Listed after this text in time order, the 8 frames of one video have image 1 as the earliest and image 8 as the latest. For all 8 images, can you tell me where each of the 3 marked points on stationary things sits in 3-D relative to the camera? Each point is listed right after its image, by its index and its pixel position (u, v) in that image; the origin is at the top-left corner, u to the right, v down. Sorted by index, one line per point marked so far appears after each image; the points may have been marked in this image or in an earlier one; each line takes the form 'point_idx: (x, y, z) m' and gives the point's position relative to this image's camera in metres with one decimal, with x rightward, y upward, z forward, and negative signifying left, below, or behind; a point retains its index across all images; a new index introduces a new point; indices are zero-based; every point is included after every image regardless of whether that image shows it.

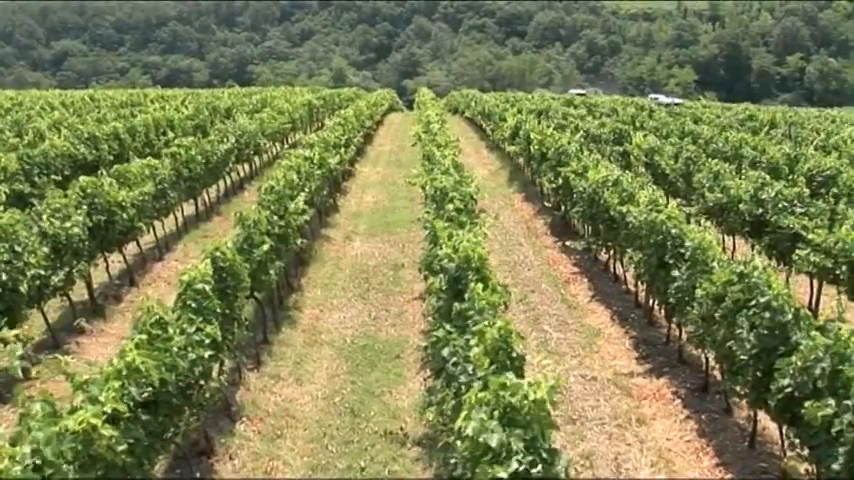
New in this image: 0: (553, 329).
0: (+1.7, -1.2, +13.9) m
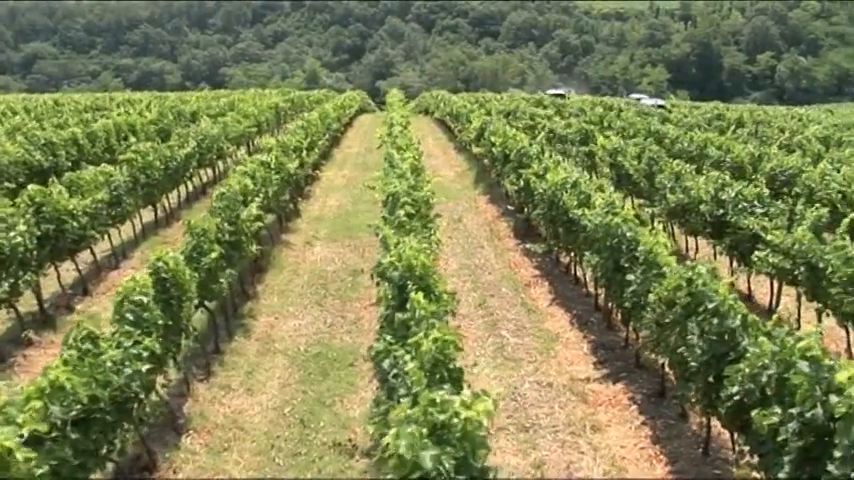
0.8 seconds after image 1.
0: (+1.1, -1.3, +13.7) m
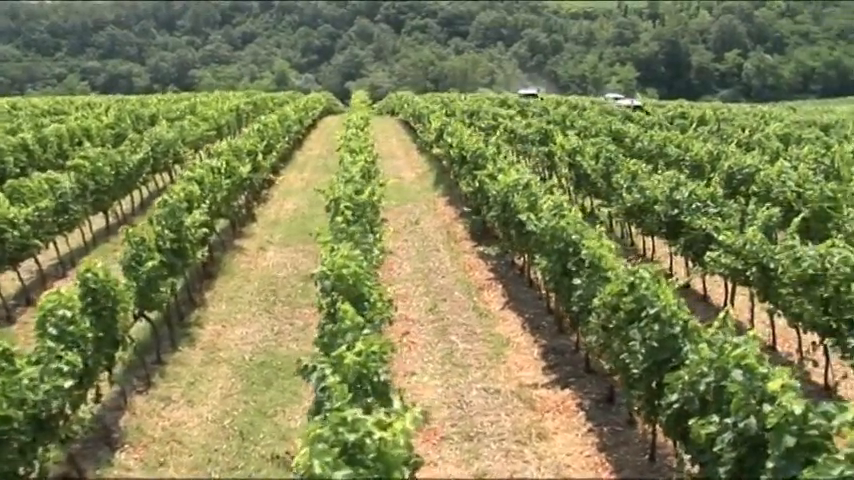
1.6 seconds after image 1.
0: (+0.4, -1.3, +13.5) m
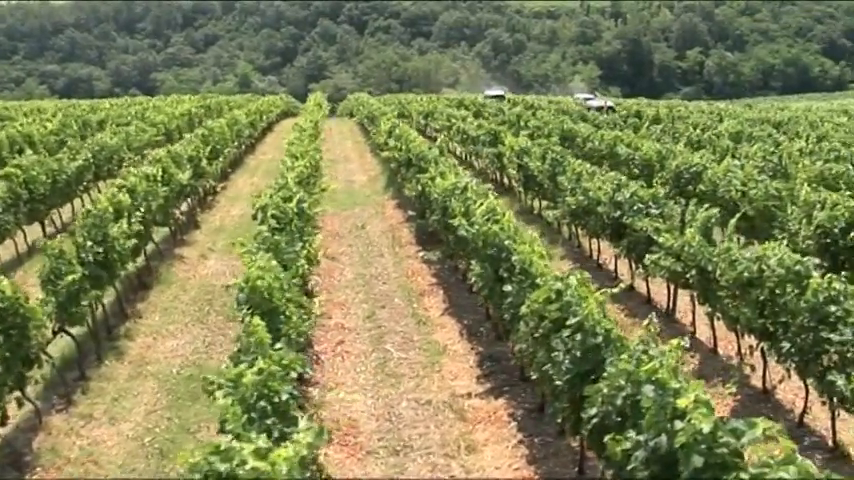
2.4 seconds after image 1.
0: (-0.4, -1.4, +13.1) m
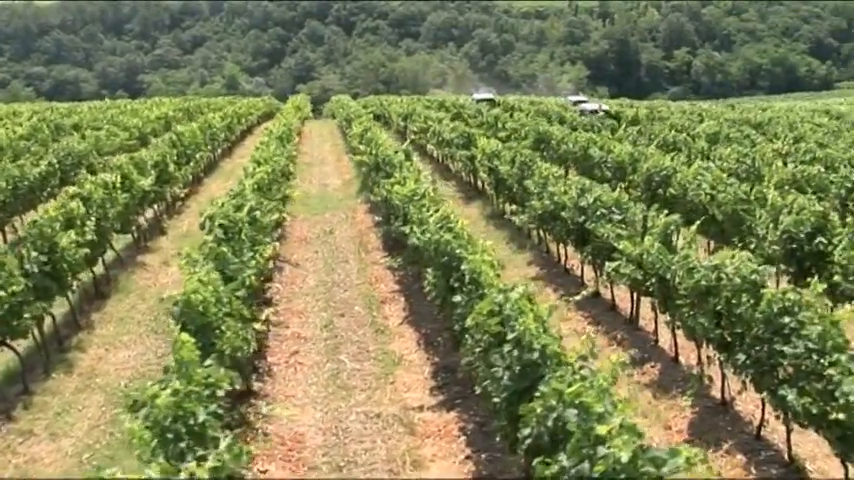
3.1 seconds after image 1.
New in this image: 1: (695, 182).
0: (-1.0, -1.5, +12.9) m
1: (+4.6, +1.0, +17.2) m
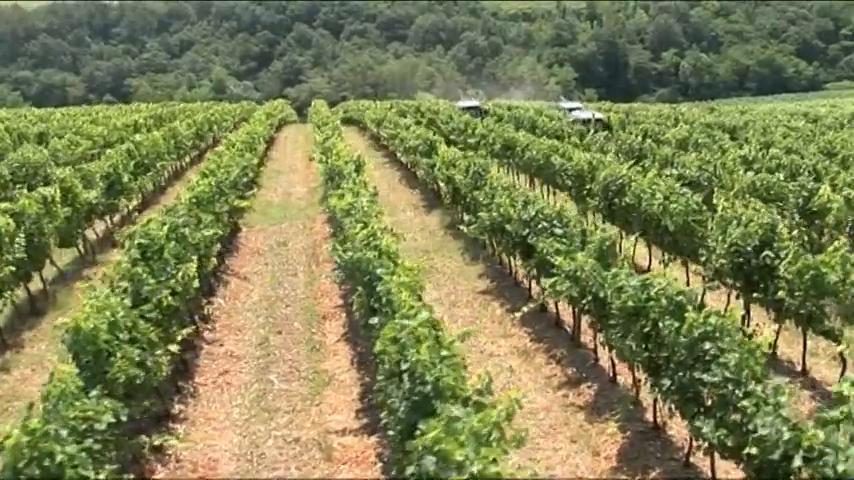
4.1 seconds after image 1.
0: (-1.8, -1.7, +12.5) m
1: (+3.7, +0.8, +16.9) m
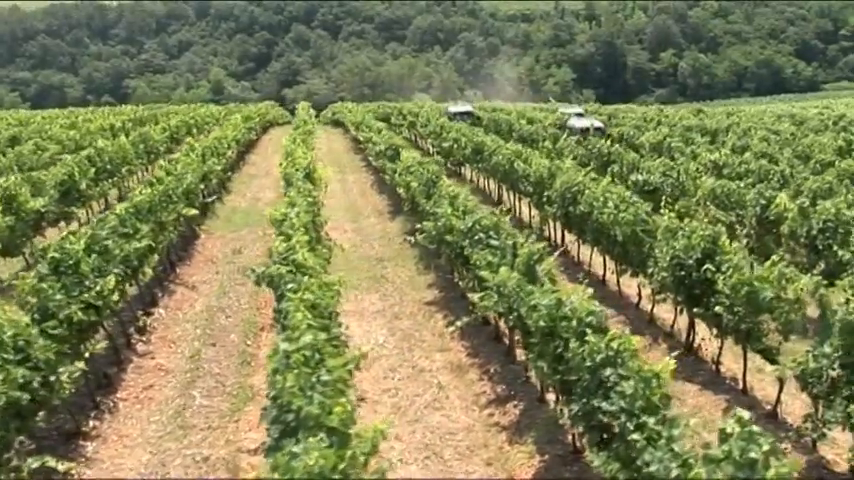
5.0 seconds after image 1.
0: (-2.7, -1.9, +12.1) m
1: (+2.9, +0.7, +16.5) m
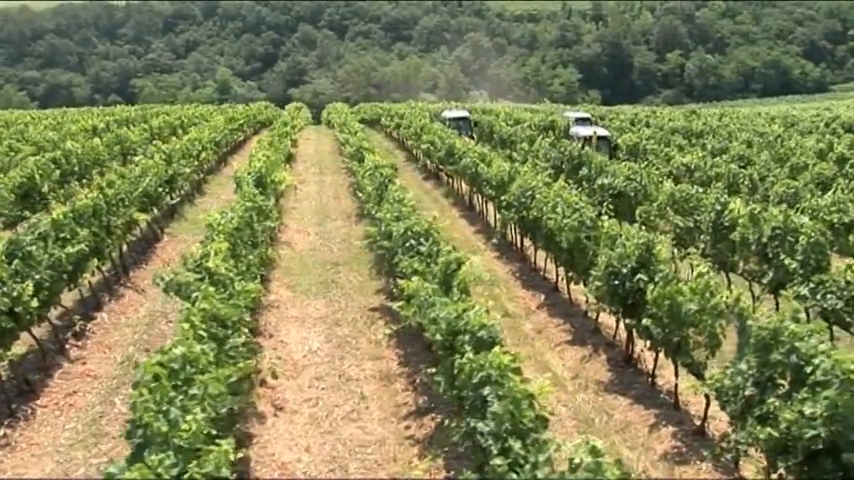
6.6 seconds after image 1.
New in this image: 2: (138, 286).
0: (-3.6, -1.9, +12.0) m
1: (+2.0, +0.6, +16.2) m
2: (-4.9, -0.8, +17.3) m
